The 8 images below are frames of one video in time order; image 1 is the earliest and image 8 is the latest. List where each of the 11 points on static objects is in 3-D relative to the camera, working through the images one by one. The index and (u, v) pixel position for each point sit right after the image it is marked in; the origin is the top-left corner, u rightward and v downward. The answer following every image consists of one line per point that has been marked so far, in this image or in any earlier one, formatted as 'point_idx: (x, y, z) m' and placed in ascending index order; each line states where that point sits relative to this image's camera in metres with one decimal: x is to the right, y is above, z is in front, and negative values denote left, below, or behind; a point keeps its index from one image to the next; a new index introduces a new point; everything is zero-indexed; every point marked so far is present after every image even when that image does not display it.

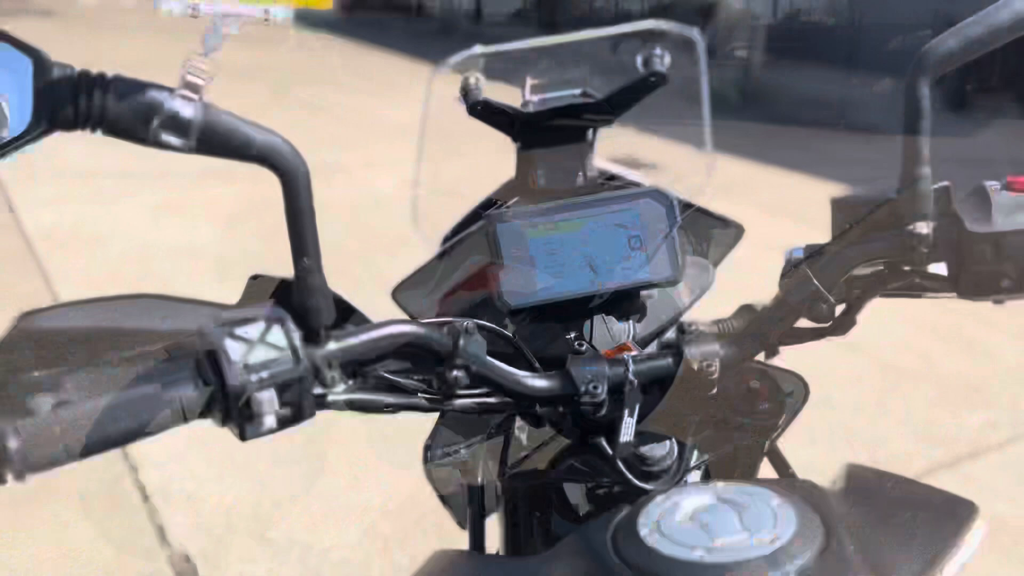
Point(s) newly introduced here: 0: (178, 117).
0: (-0.3, +0.2, +0.9) m
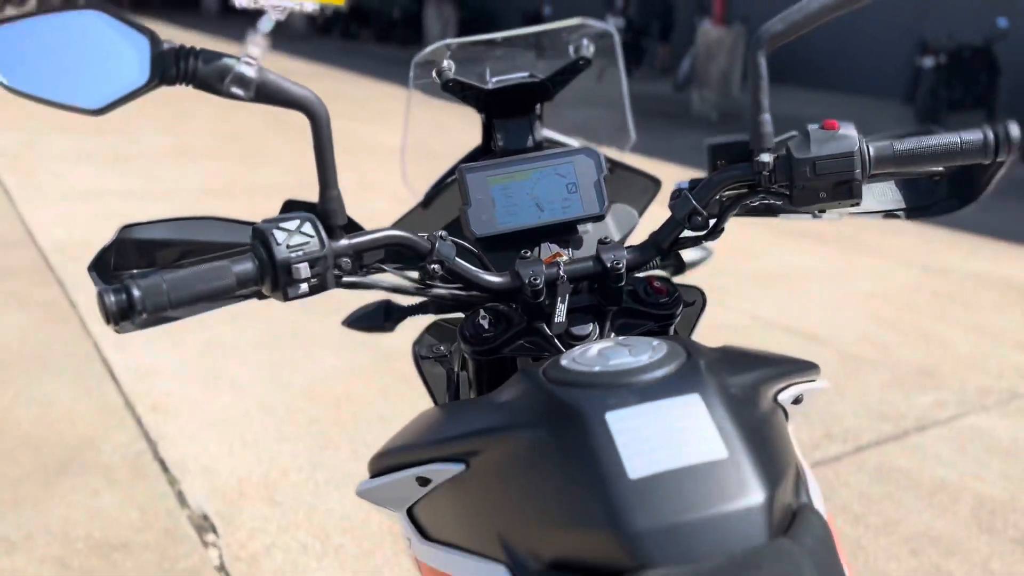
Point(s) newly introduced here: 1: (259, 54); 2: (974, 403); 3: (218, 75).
0: (-0.4, +0.3, +1.2) m
1: (-0.3, +0.3, +1.2) m
2: (+2.2, -0.5, +4.2) m
3: (-0.4, +0.3, +1.2) m
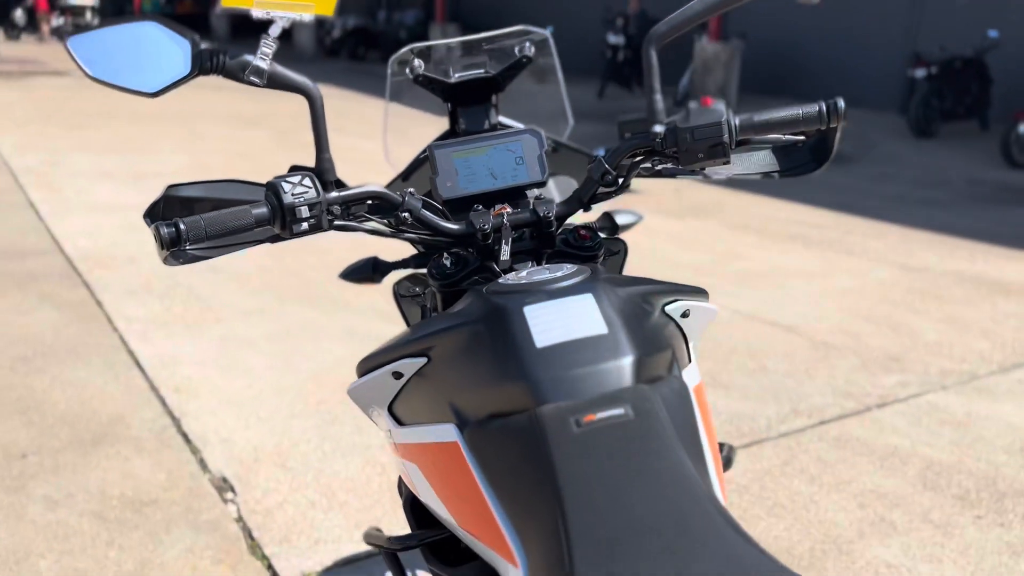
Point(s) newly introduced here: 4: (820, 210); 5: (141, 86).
0: (-0.4, +0.4, +1.5) m
1: (-0.4, +0.4, +1.5) m
2: (+2.2, -0.5, +4.5) m
3: (-0.5, +0.4, +1.5) m
4: (+3.3, +0.8, +9.3) m
5: (-0.6, +0.3, +1.5) m
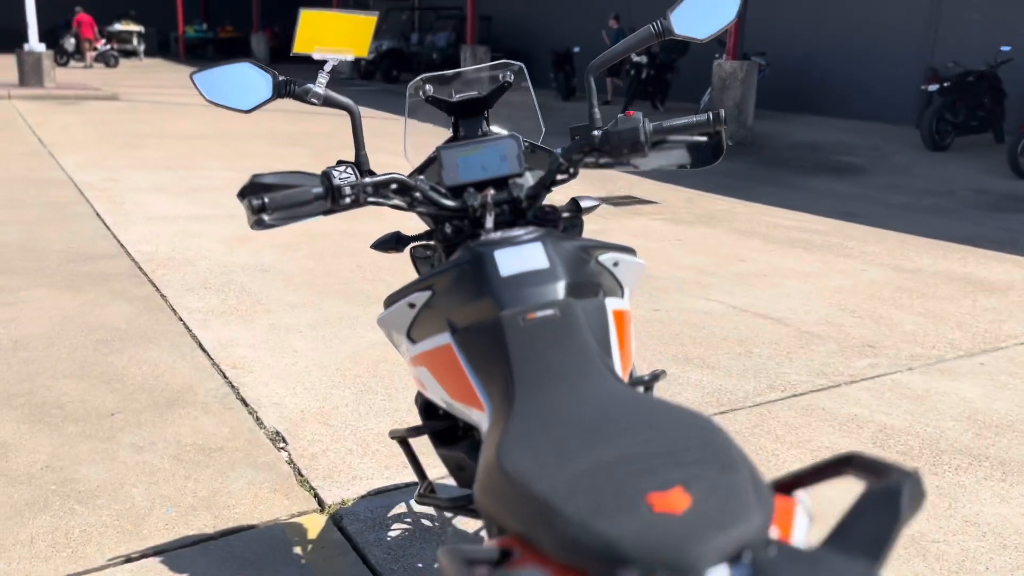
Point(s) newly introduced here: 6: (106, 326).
0: (-0.5, +0.5, +2.2) m
1: (-0.5, +0.5, +2.2) m
2: (+2.2, -0.4, +5.0) m
3: (-0.5, +0.5, +2.2) m
4: (+3.5, +0.8, +9.8) m
5: (-0.7, +0.4, +2.1) m
6: (-2.3, -0.2, +5.1) m
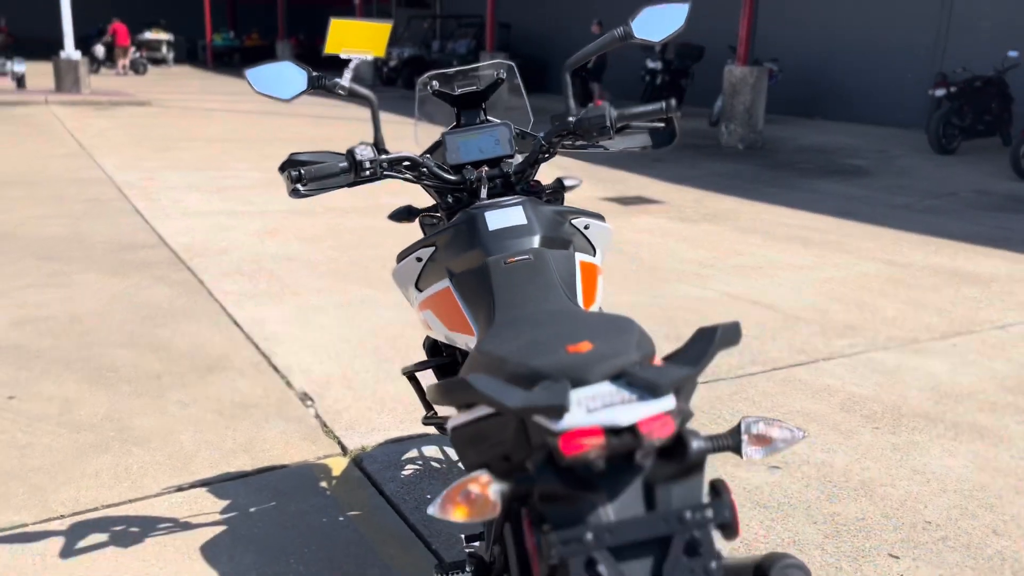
0: (-0.5, +0.6, +2.7) m
1: (-0.5, +0.6, +2.7) m
2: (+2.3, -0.4, +5.4) m
3: (-0.6, +0.6, +2.7) m
4: (+3.7, +0.8, +10.2) m
5: (-0.7, +0.6, +2.6) m
6: (-2.3, -0.1, +5.6) m
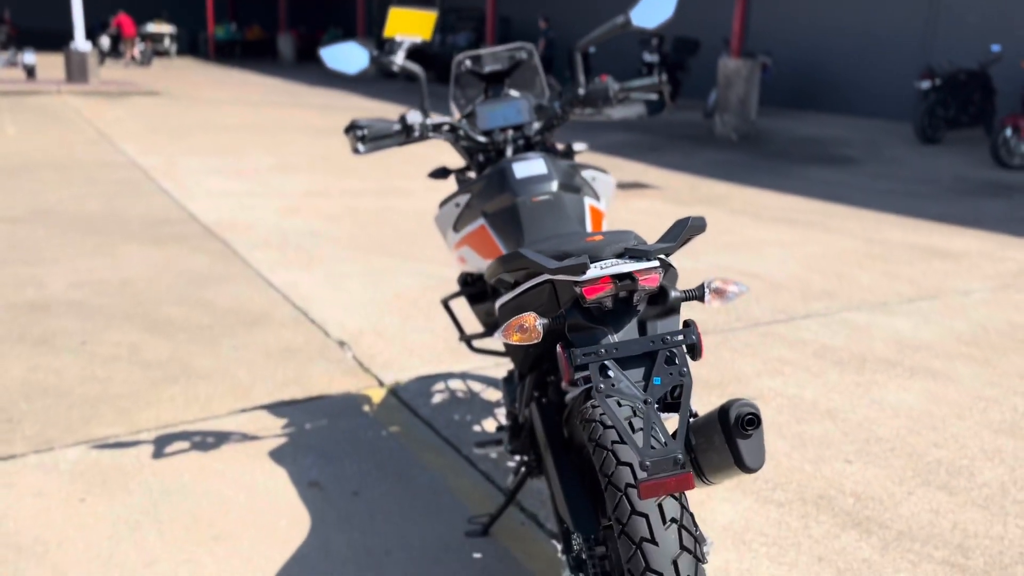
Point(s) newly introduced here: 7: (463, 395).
0: (-0.4, +0.8, +3.3) m
1: (-0.4, +0.8, +3.2) m
2: (+2.3, -0.1, +6.0) m
3: (-0.5, +0.8, +3.3) m
4: (+3.7, +1.1, +10.8) m
5: (-0.6, +0.8, +3.2) m
6: (-2.2, +0.1, +6.2) m
7: (-0.2, -0.5, +4.2) m
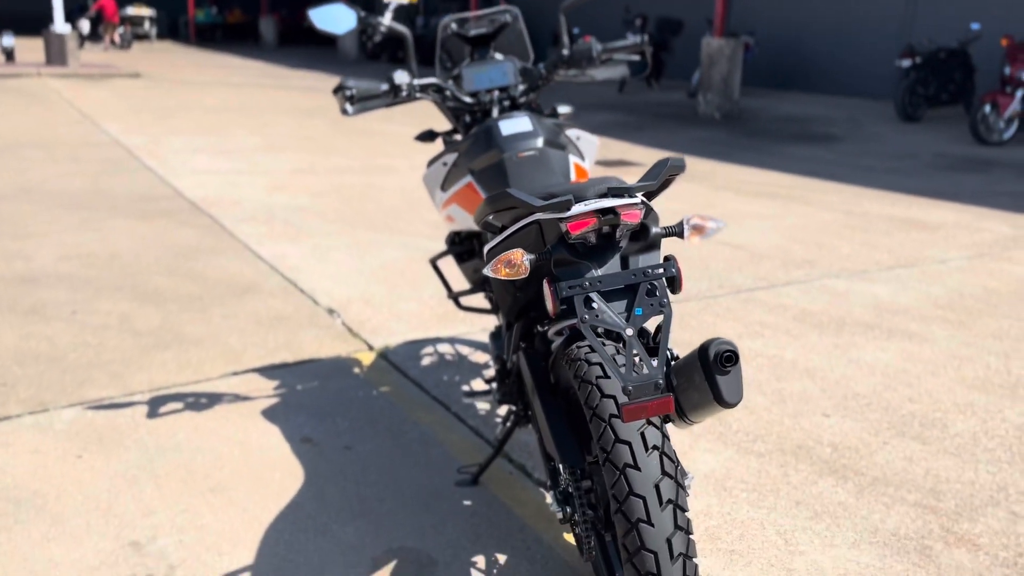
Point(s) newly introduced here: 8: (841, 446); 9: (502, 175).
0: (-0.5, +1.0, +3.3) m
1: (-0.5, +1.0, +3.3) m
2: (+2.2, +0.1, +6.2) m
3: (-0.5, +1.0, +3.3) m
4: (+3.5, +1.4, +10.9) m
5: (-0.7, +0.9, +3.3) m
6: (-2.3, +0.3, +6.2) m
7: (-0.3, -0.3, +4.3) m
8: (+1.3, -0.6, +3.5) m
9: (0.0, +0.4, +2.9) m
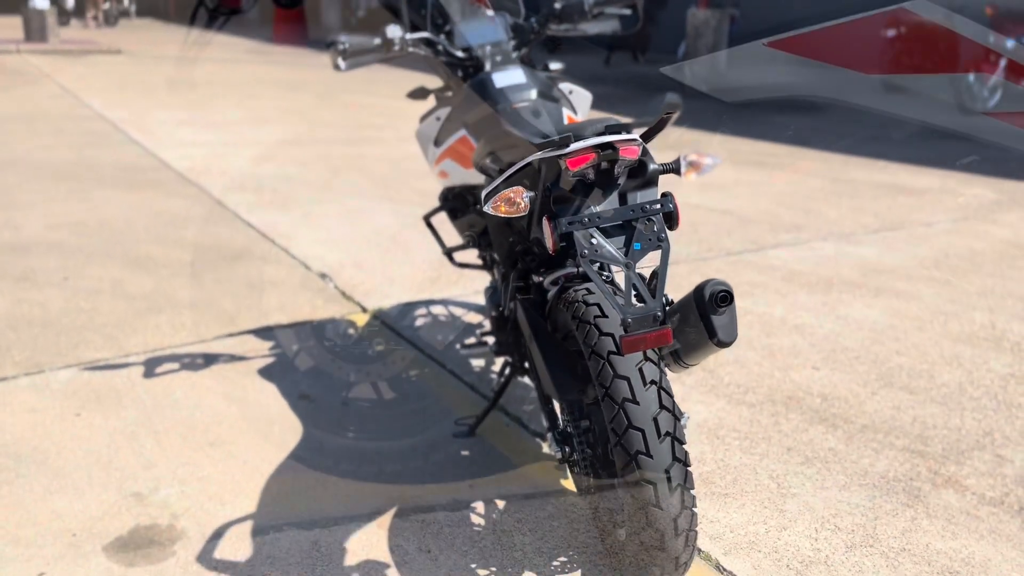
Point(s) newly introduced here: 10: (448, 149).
0: (-0.5, +1.1, +3.3) m
1: (-0.5, +1.2, +3.3) m
2: (+2.2, +0.4, +6.2) m
3: (-0.6, +1.1, +3.3) m
4: (+3.4, +1.8, +11.0) m
5: (-0.7, +1.1, +3.2) m
6: (-2.4, +0.5, +6.2) m
7: (-0.3, -0.1, +4.3) m
8: (+1.3, -0.4, +3.6) m
9: (-0.1, +0.5, +2.9) m
10: (-0.2, +0.5, +3.1) m
